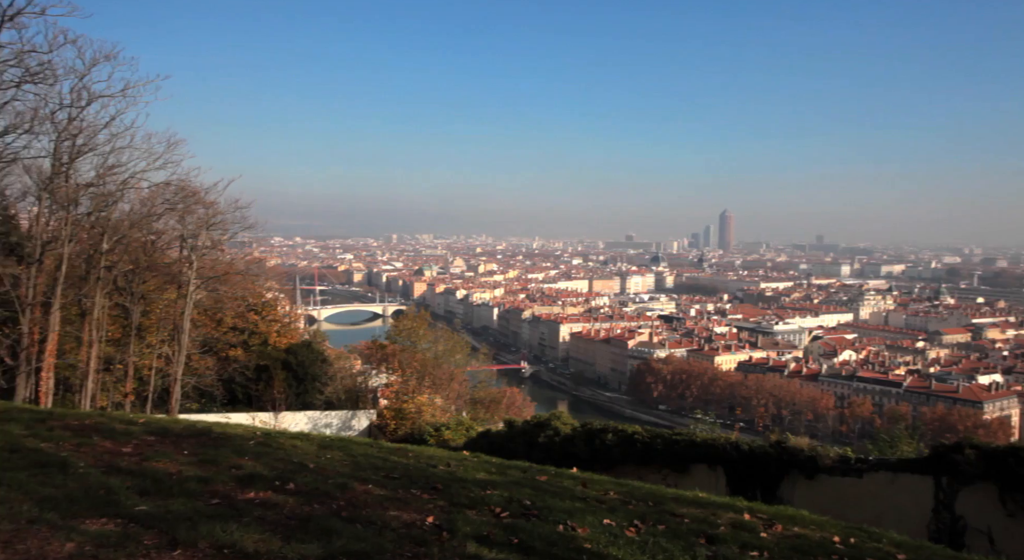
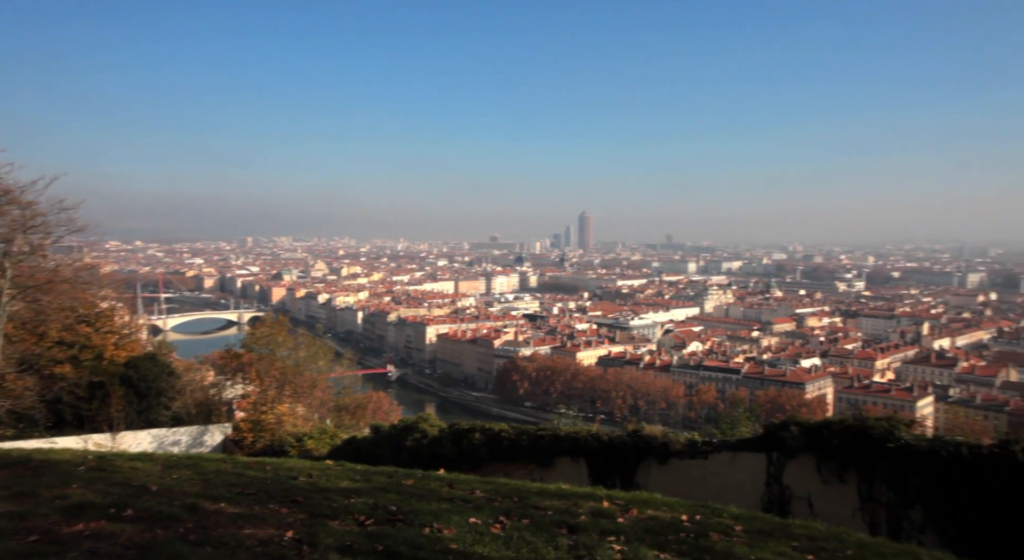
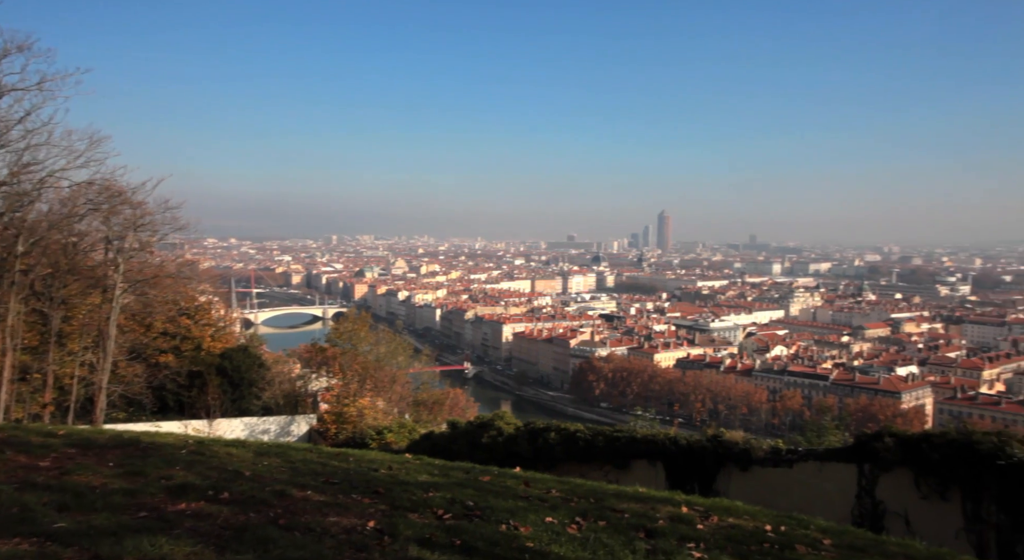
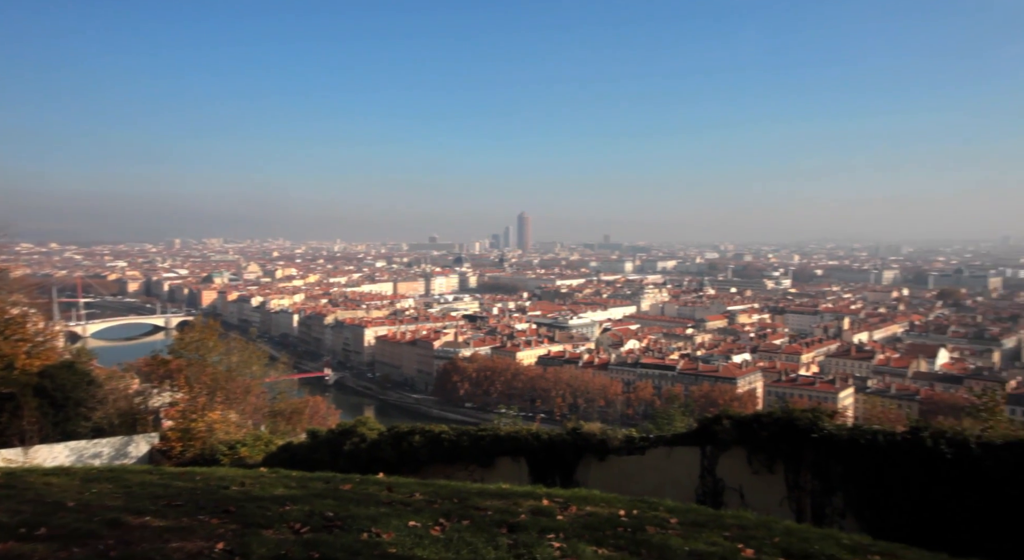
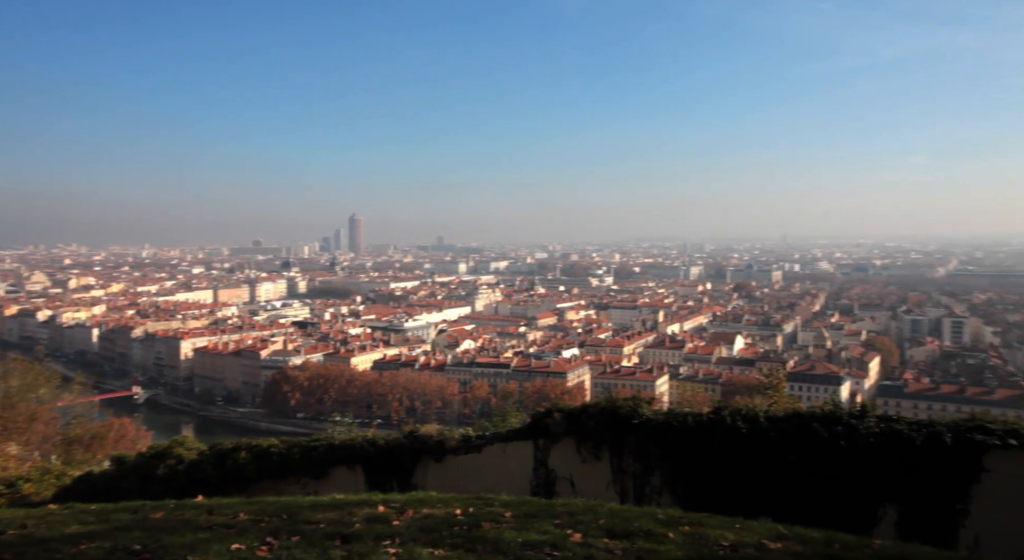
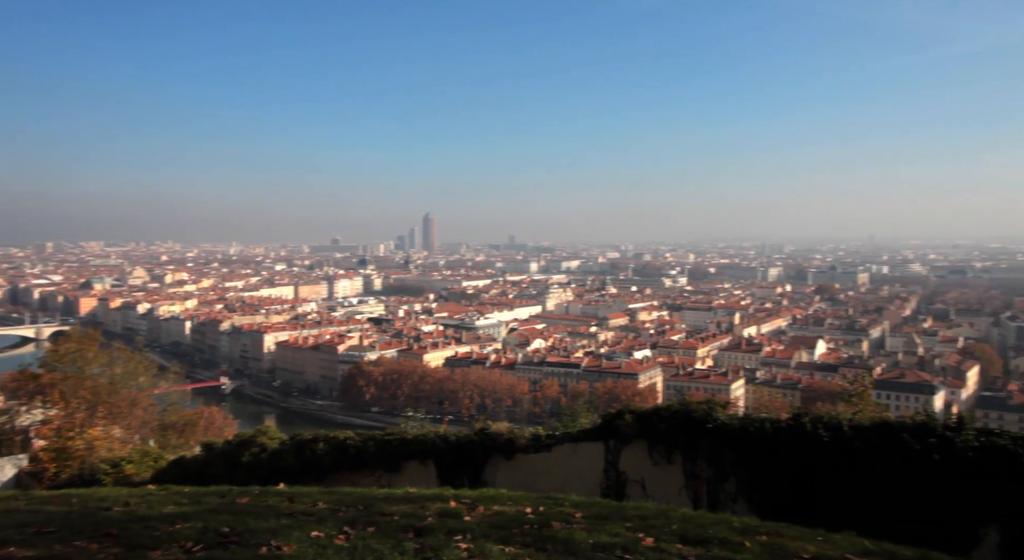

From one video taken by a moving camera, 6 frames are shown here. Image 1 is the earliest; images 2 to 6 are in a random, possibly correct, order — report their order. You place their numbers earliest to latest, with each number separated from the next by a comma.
3, 2, 4, 6, 5
